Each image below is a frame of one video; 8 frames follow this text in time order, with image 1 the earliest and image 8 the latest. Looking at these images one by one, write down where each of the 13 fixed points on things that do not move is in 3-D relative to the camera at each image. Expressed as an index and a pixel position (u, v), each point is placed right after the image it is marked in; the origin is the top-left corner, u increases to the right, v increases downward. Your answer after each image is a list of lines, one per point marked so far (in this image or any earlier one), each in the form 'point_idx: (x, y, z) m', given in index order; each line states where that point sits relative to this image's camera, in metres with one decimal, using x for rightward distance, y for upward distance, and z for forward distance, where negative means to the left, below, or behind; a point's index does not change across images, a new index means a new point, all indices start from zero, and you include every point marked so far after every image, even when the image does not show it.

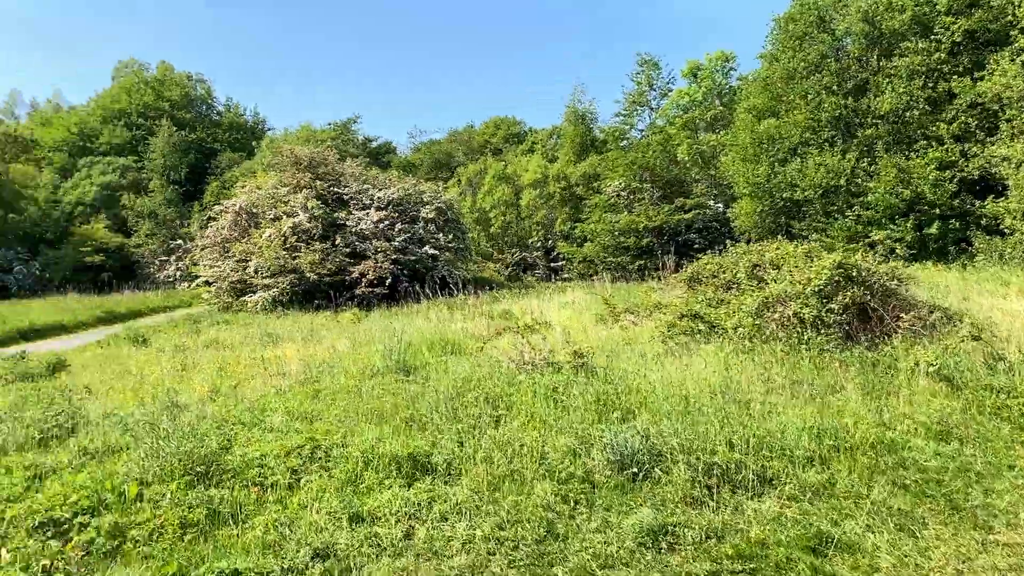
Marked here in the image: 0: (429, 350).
0: (-1.1, -0.9, +11.0) m
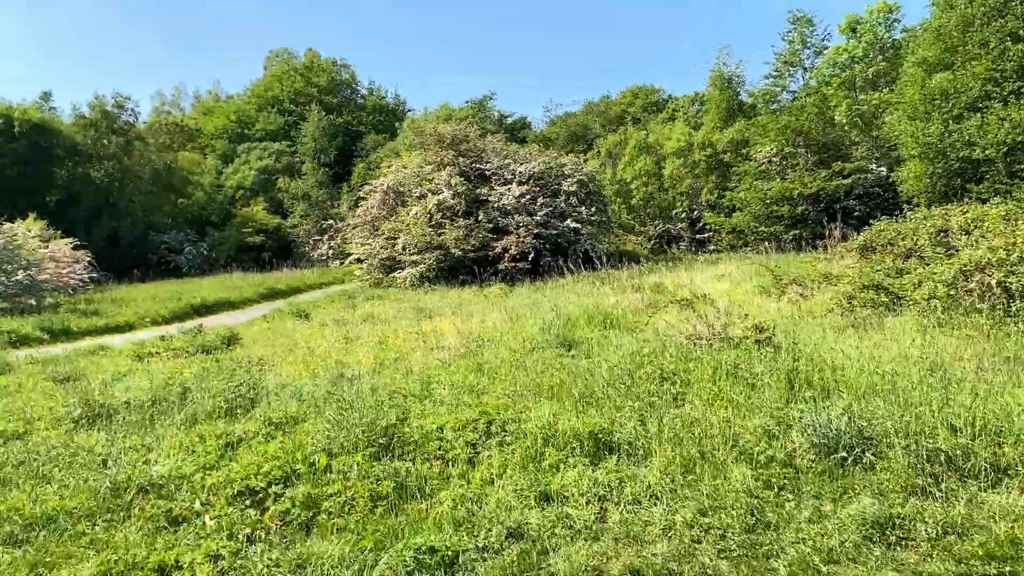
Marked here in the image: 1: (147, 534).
0: (+1.0, -0.5, +10.8) m
1: (-2.0, -1.3, +4.4) m
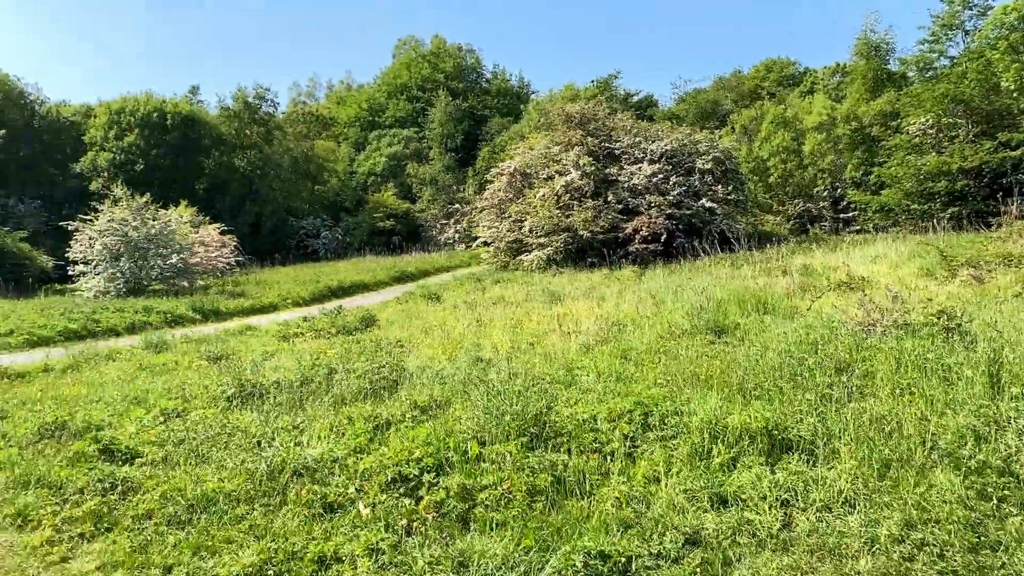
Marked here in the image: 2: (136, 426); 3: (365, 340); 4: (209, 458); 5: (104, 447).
0: (+2.8, -0.3, +10.1) m
1: (-1.1, -1.2, +4.3) m
2: (-2.9, -1.1, +6.3) m
3: (-2.2, -0.8, +12.0) m
4: (-2.0, -1.1, +5.4) m
5: (-2.8, -1.1, +5.7) m
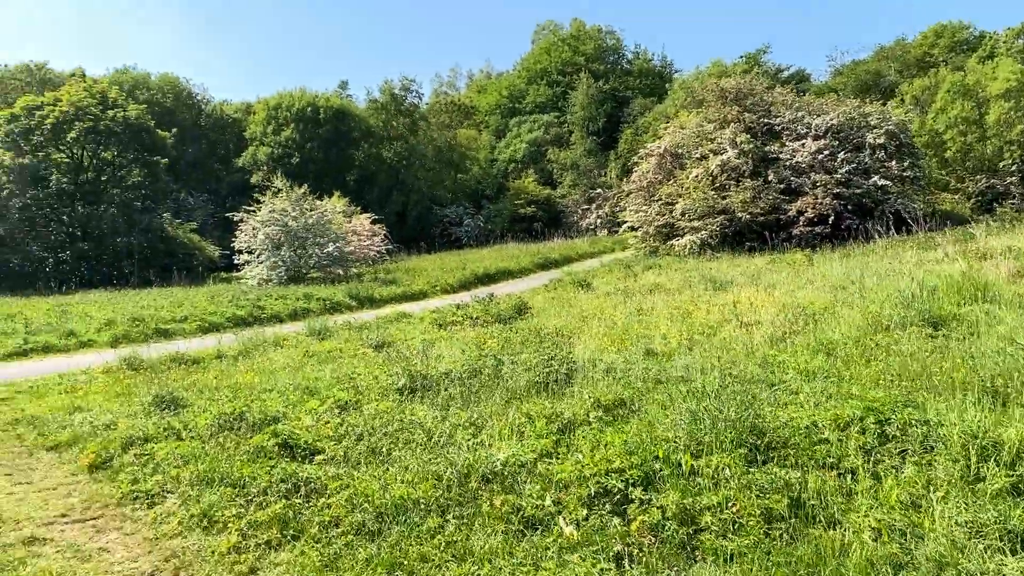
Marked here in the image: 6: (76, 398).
0: (+4.8, -0.1, +8.9) m
1: (0.0, -1.2, +3.8) m
2: (-1.5, -1.0, +6.1) m
3: (+0.2, -0.6, +11.6) m
4: (-0.7, -1.1, +5.0) m
5: (-1.5, -1.0, +5.4) m
6: (-4.5, -1.1, +8.4) m
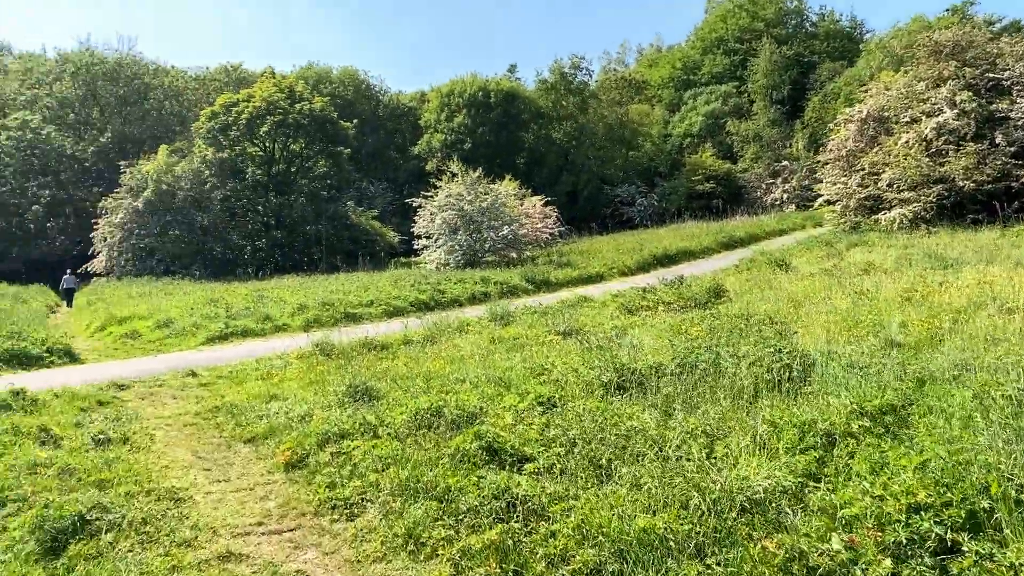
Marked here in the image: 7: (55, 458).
0: (+6.7, +0.1, +6.8) m
1: (+1.0, -1.1, +2.9) m
2: (0.0, -0.9, +5.4) m
3: (+2.8, -0.3, +10.4) m
4: (+0.6, -1.0, +4.2) m
5: (-0.1, -0.9, +4.8) m
6: (-2.4, -1.0, +8.3) m
7: (-3.0, -1.1, +5.2) m
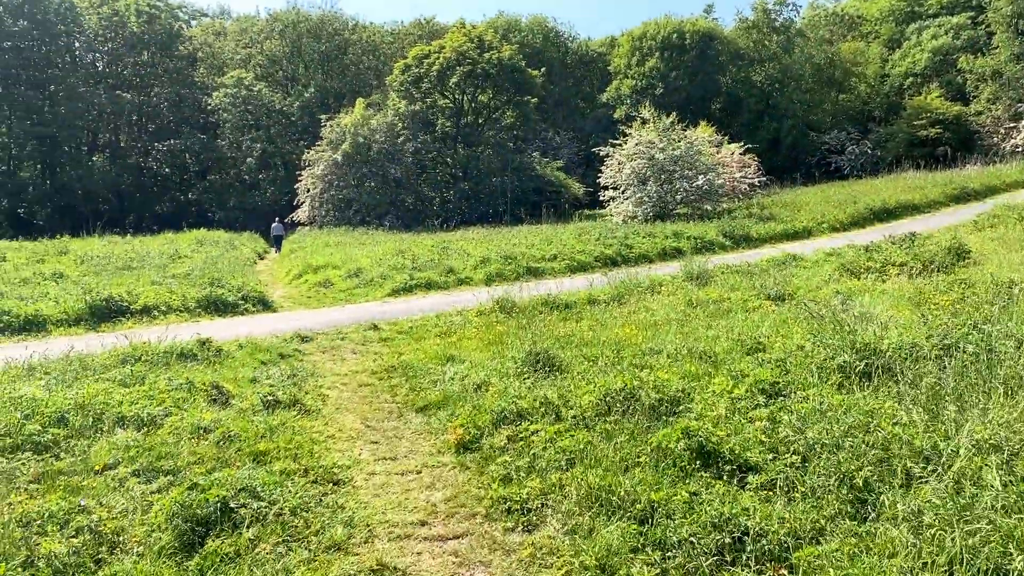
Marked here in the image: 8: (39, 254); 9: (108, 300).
0: (+8.0, +0.2, +4.2) m
1: (+1.6, -1.1, +1.7) m
2: (+1.2, -0.7, +4.4) m
3: (+5.0, +0.1, +8.6) m
4: (+1.4, -0.8, +3.1) m
5: (+0.9, -0.7, +3.8) m
6: (-0.6, -0.5, +7.7) m
7: (-1.8, -0.8, +4.9) m
8: (-10.3, +0.7, +17.7) m
9: (-5.0, -0.1, +10.0) m
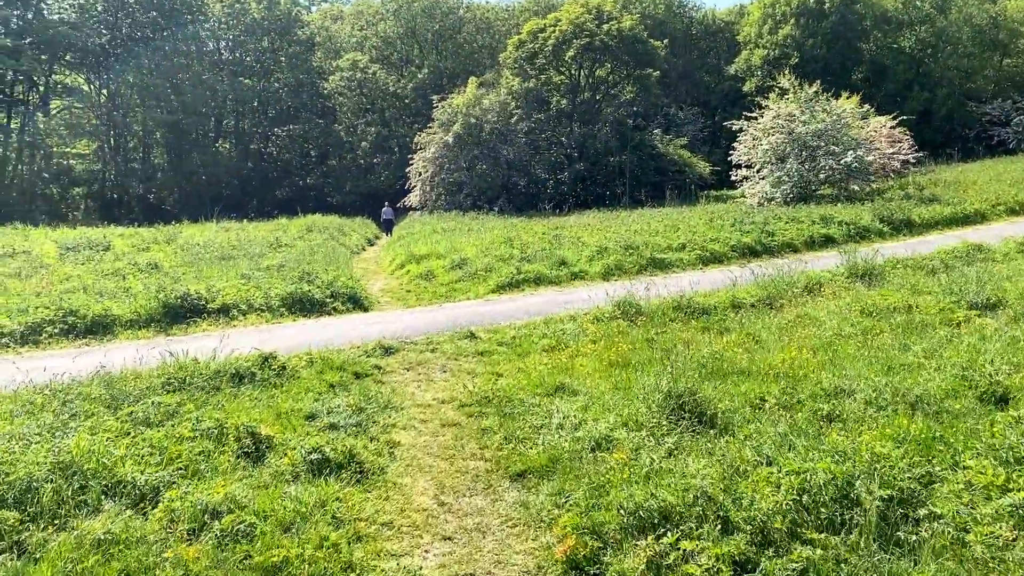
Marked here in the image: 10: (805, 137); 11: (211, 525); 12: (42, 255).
0: (+8.4, 0.0, +1.4) m
1: (+1.7, -1.3, -0.1) m
2: (+1.7, -0.8, +2.6) m
3: (+6.0, 0.0, +6.2) m
4: (+1.7, -1.0, +1.3) m
5: (+1.3, -0.9, +2.1) m
6: (+0.4, -0.6, +6.2) m
7: (-1.2, -0.9, +3.5) m
8: (-7.8, +1.0, +17.3) m
9: (-3.6, -0.1, +9.0) m
10: (+7.2, +3.7, +19.9) m
11: (-1.2, -0.9, +3.3) m
12: (-8.6, +0.6, +14.9) m
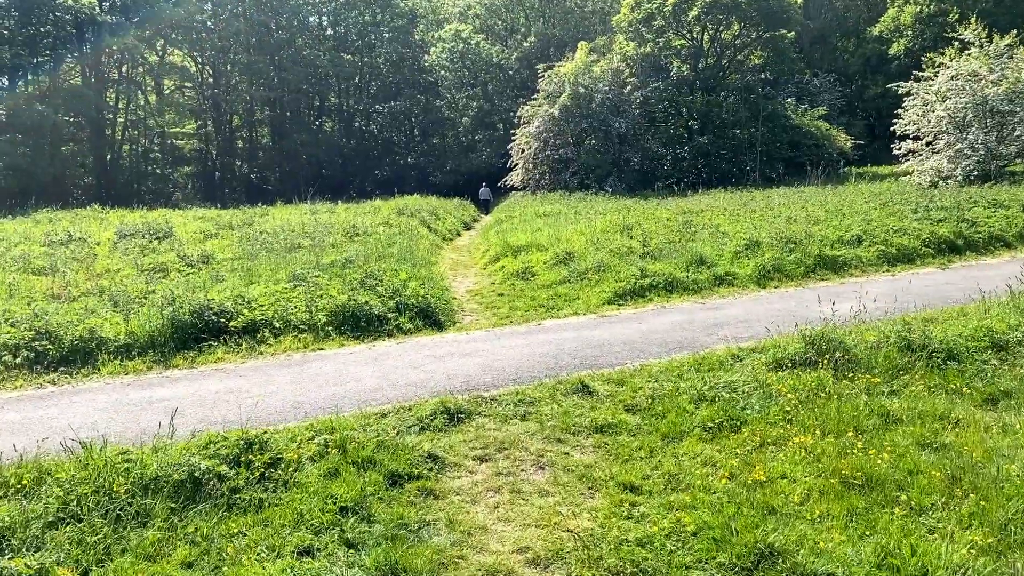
0: (+8.4, -0.4, -2.3) m
1: (+1.5, -1.7, -2.9) m
2: (+1.8, -1.1, -0.2) m
3: (+6.6, -0.3, +2.8) m
4: (+1.7, -1.4, -1.5) m
5: (+1.4, -1.2, -0.7) m
6: (+1.0, -0.8, +3.4) m
7: (-0.9, -1.2, +1.0) m
8: (-5.7, +1.2, +15.5) m
9: (-2.6, -0.2, +6.8) m
10: (+9.5, +3.7, +16.0) m
11: (-0.9, -1.2, +0.8) m
12: (-6.8, +0.7, +13.2) m
